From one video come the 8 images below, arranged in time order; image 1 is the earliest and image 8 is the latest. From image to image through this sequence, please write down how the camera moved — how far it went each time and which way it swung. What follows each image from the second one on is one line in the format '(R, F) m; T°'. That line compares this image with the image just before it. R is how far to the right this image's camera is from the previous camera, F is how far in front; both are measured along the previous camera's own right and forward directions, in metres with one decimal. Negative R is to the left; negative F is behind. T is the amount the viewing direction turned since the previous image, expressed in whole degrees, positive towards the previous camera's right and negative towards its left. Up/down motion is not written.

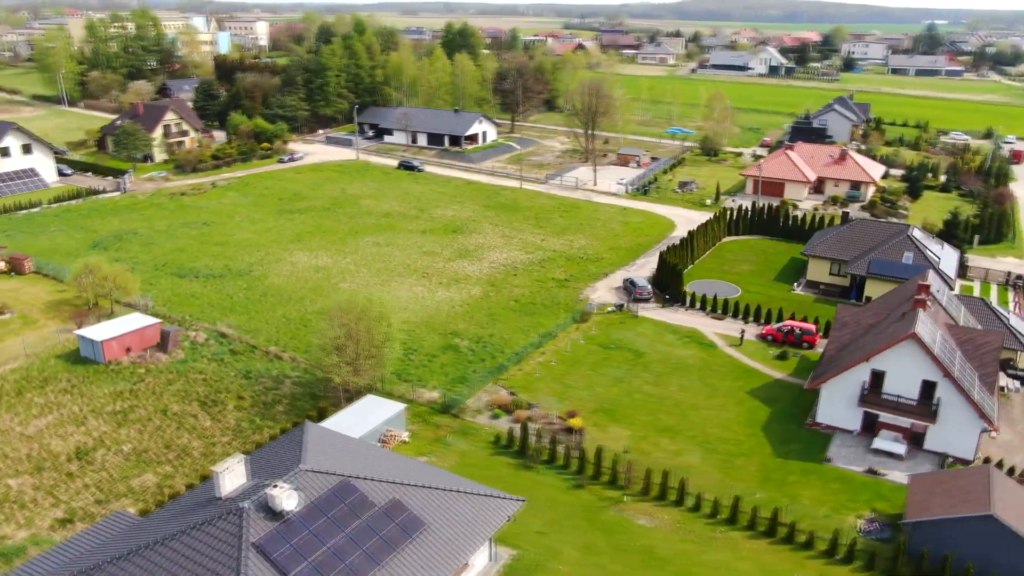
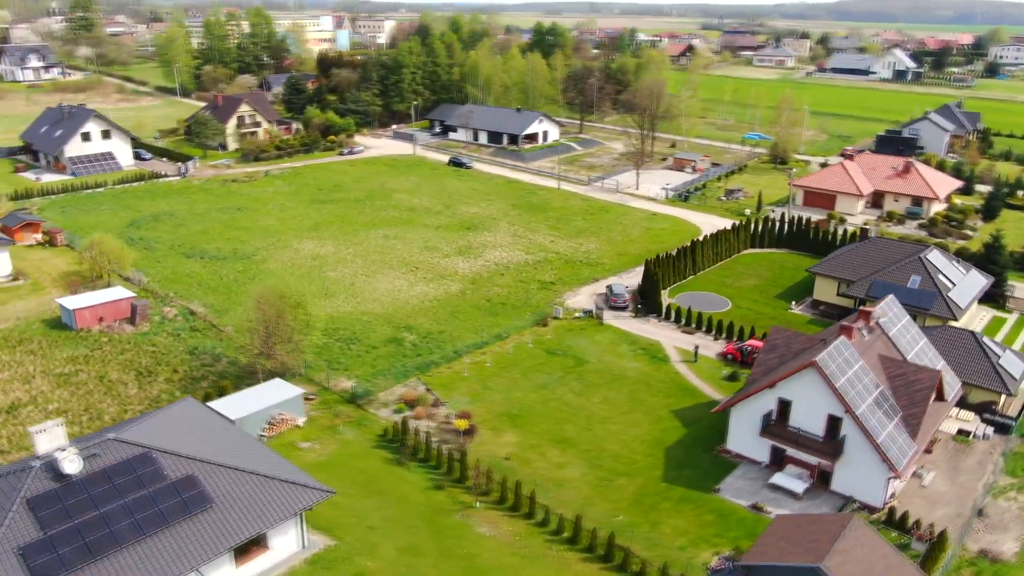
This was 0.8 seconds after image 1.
(+7.8, +0.9) m; -10°
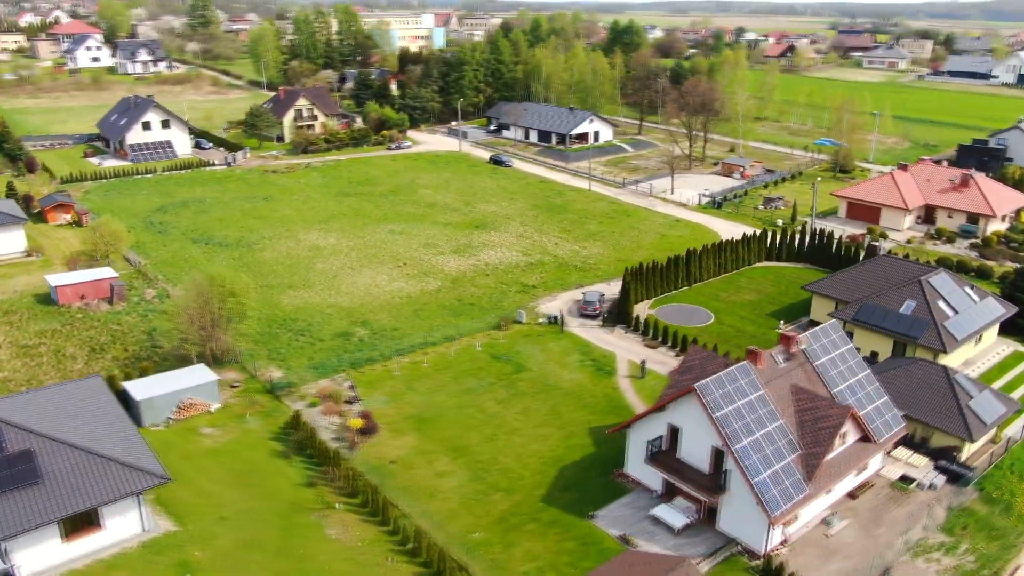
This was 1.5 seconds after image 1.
(+6.8, +1.3) m; -9°
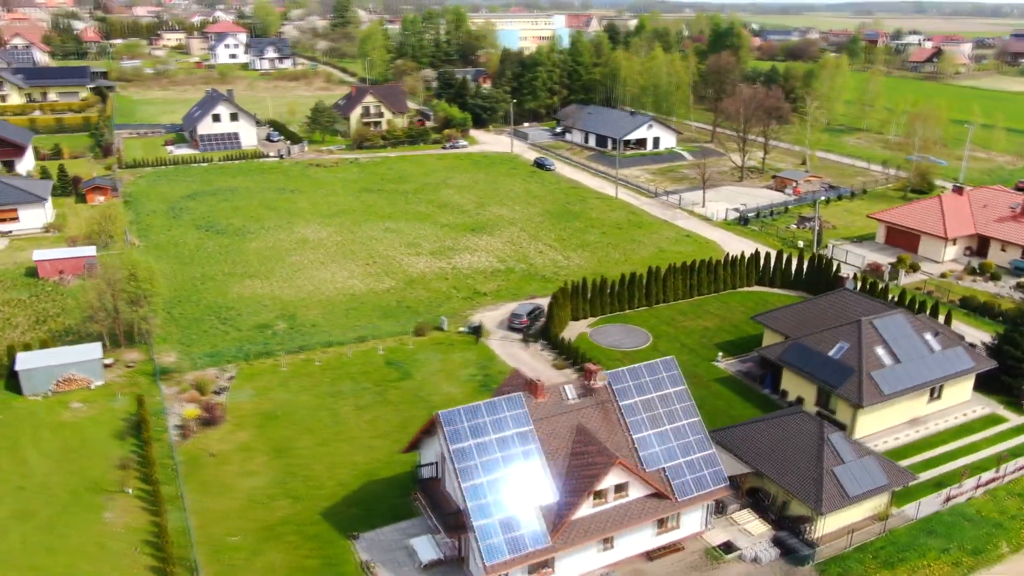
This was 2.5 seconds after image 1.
(+10.1, +2.2) m; -12°
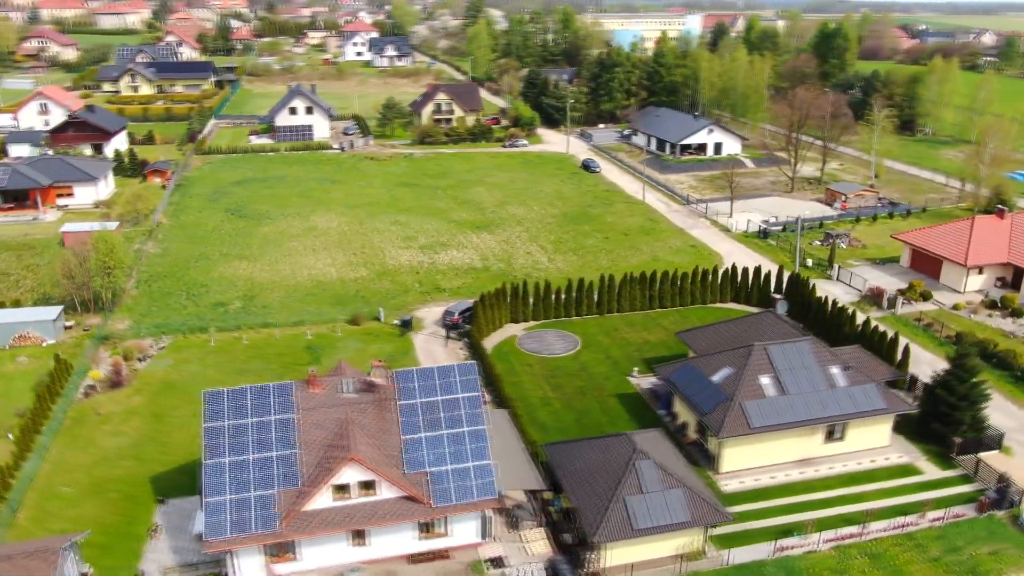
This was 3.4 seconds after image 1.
(+9.7, +1.1) m; -12°
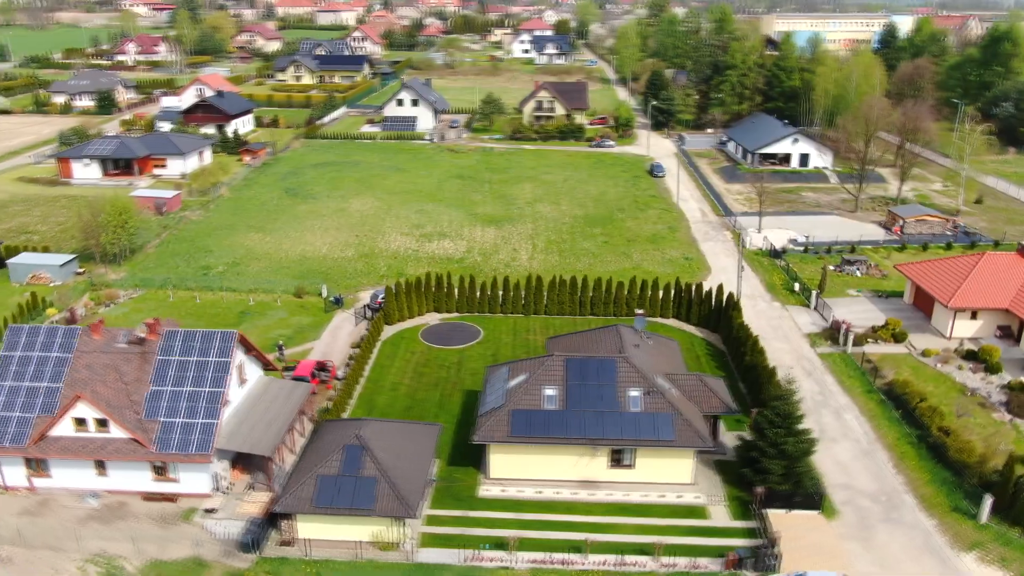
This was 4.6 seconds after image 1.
(+13.1, +1.3) m; -16°
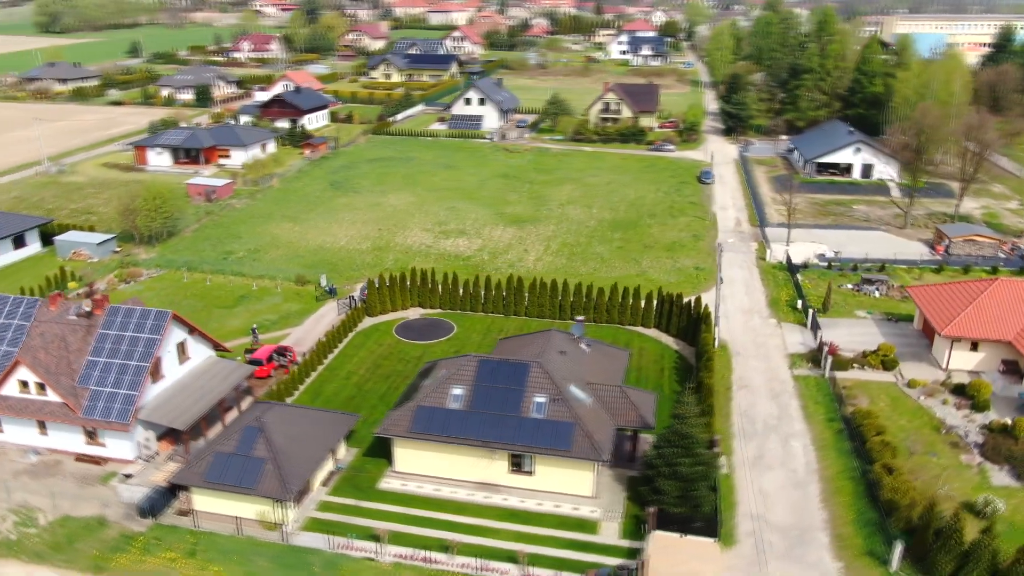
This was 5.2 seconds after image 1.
(+6.3, +0.5) m; -9°
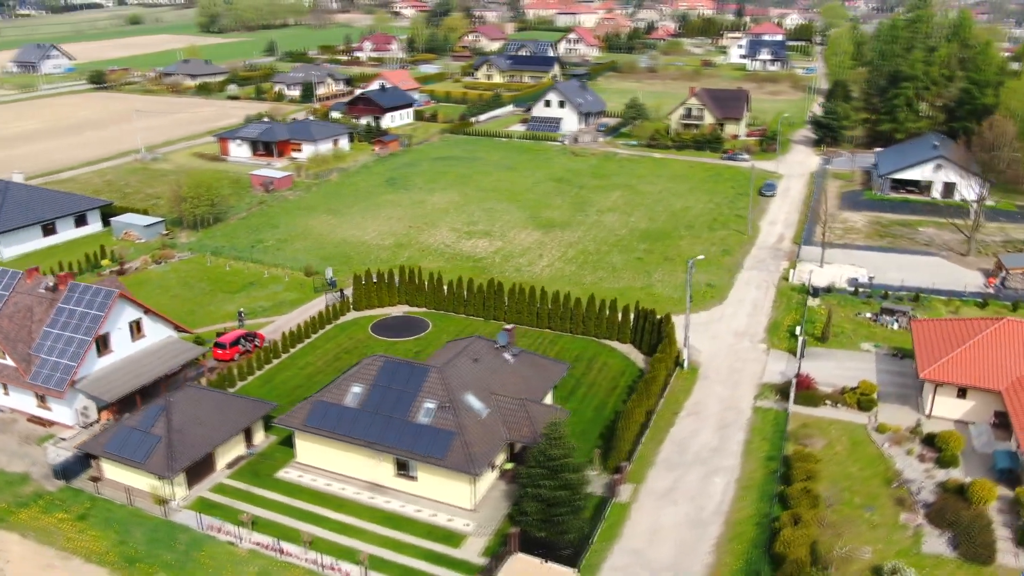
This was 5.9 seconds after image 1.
(+7.1, +1.1) m; -10°
